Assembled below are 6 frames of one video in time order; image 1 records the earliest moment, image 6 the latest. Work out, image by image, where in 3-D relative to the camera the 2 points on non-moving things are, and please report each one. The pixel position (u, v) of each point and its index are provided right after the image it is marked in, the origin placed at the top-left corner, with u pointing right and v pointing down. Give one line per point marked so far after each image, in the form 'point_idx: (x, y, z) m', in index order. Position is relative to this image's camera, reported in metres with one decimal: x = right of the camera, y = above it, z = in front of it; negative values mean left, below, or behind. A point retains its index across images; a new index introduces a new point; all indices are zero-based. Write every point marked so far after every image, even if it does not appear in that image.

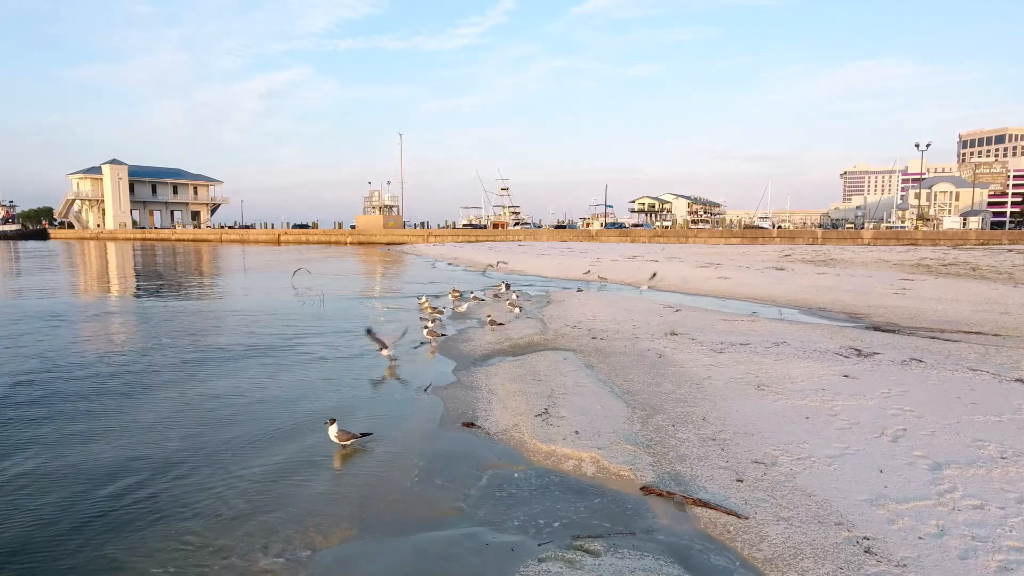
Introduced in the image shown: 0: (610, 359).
0: (+1.1, -0.8, +6.4) m
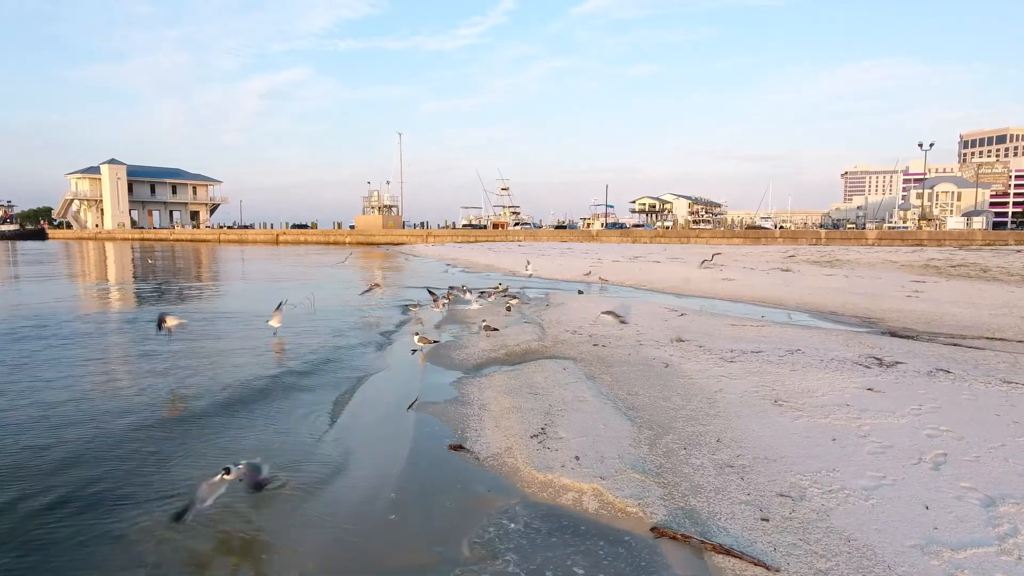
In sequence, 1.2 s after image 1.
0: (+1.1, -0.9, +6.0) m
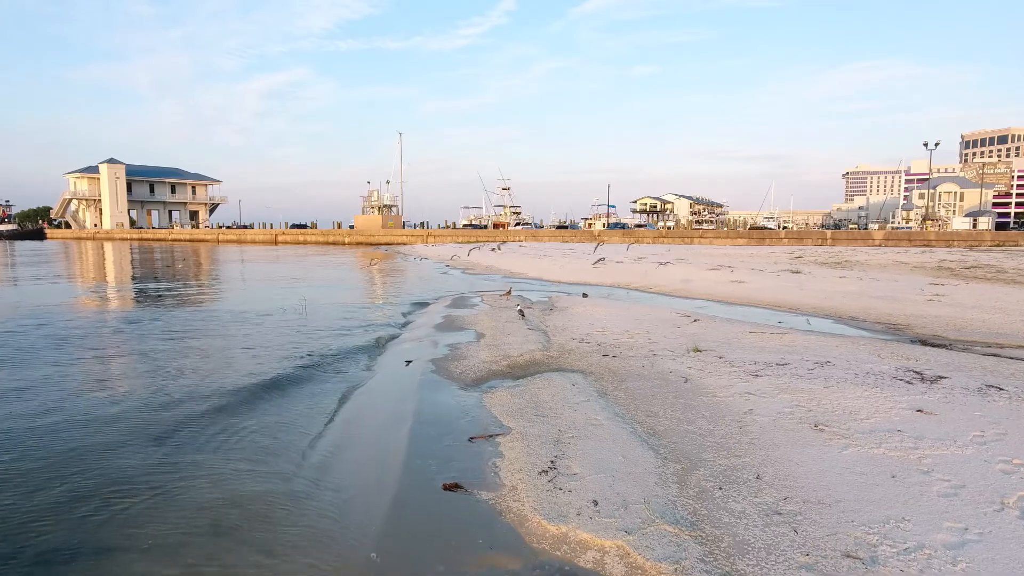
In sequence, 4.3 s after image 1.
0: (+1.1, -1.0, +5.4) m
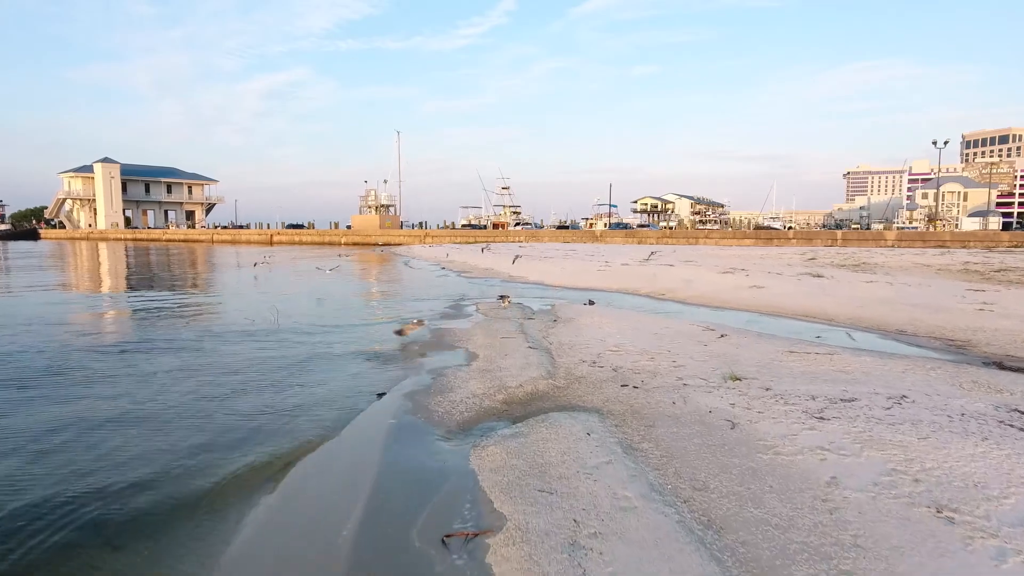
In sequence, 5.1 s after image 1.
0: (+1.1, -1.1, +4.2) m
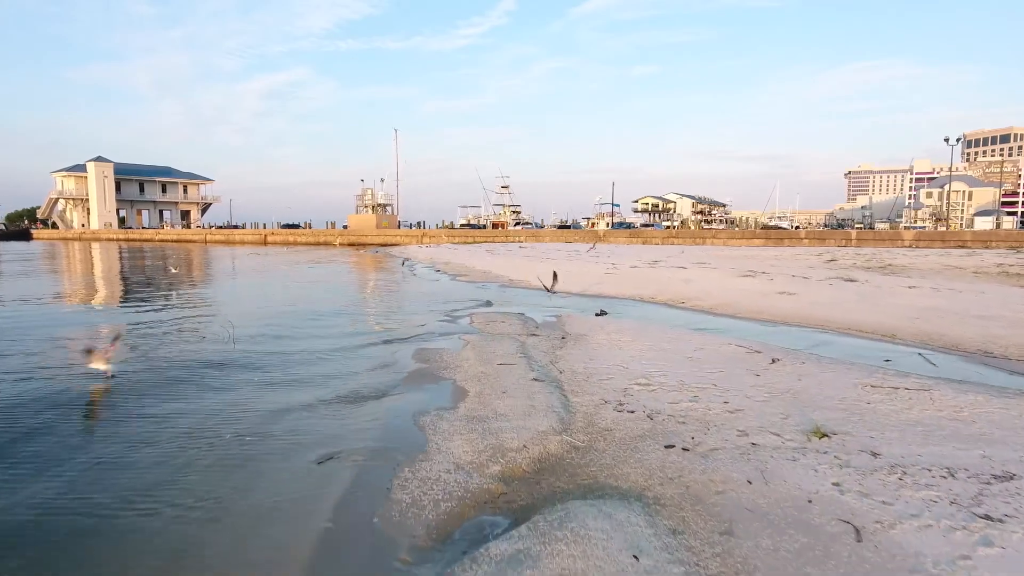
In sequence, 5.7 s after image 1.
0: (+1.1, -1.3, +2.6) m
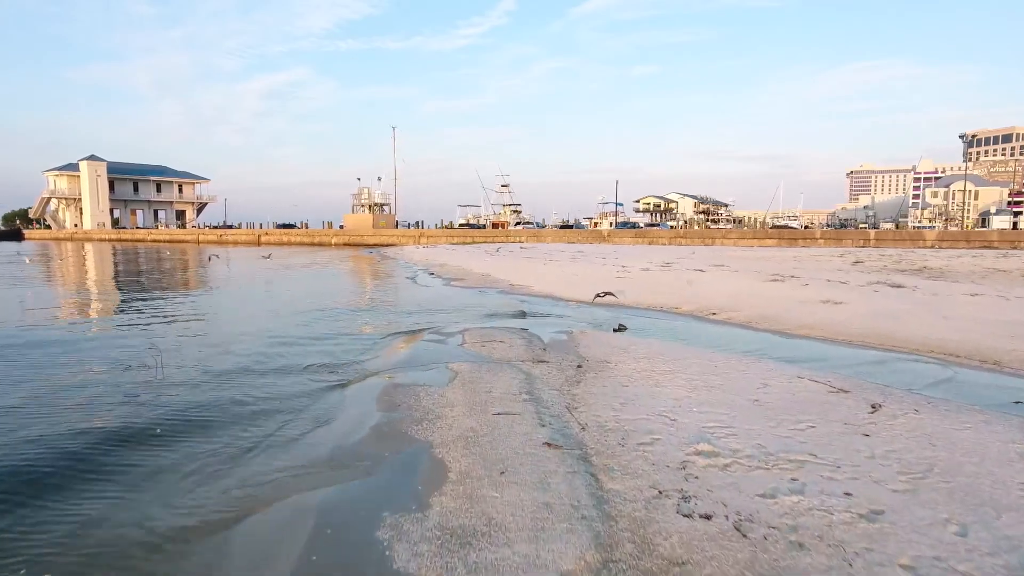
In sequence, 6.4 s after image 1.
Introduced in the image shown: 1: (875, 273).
0: (+1.1, -1.4, +0.9) m
1: (+11.2, +0.5, +17.0) m
